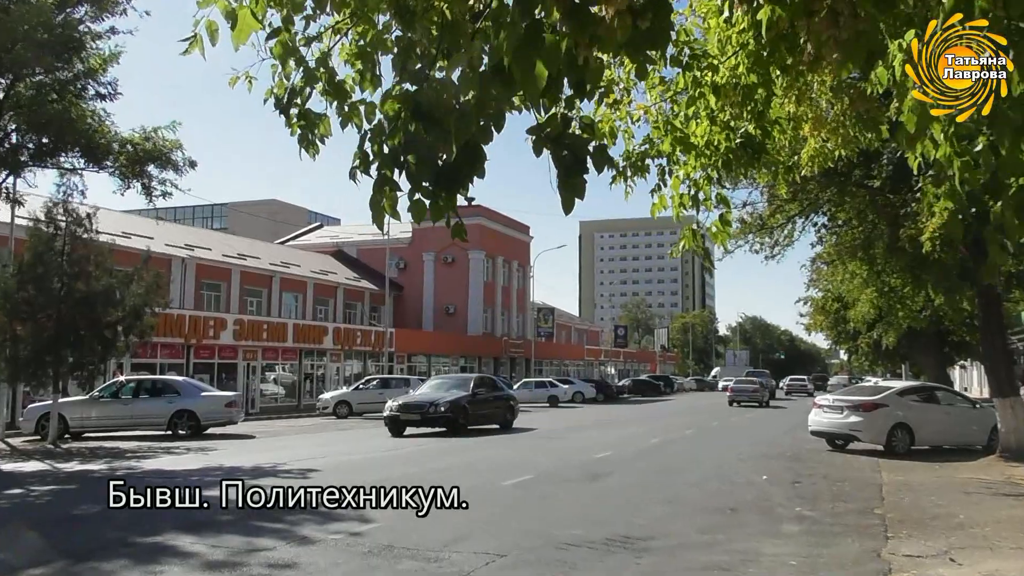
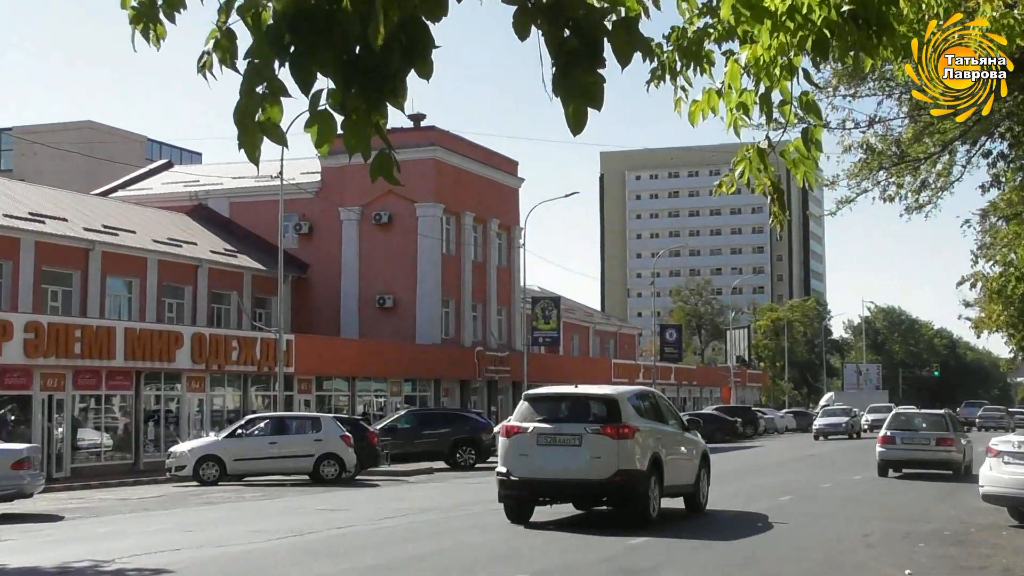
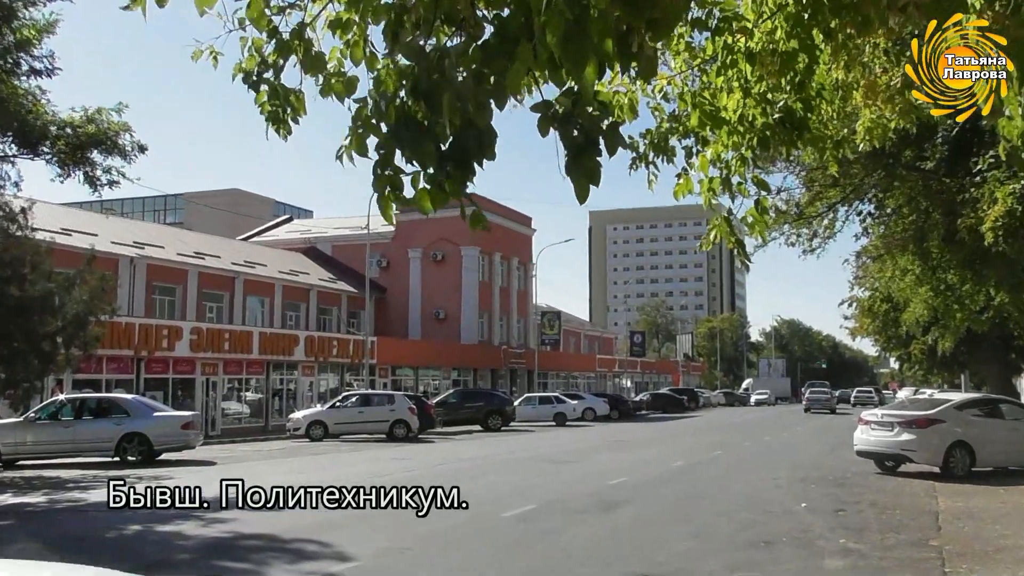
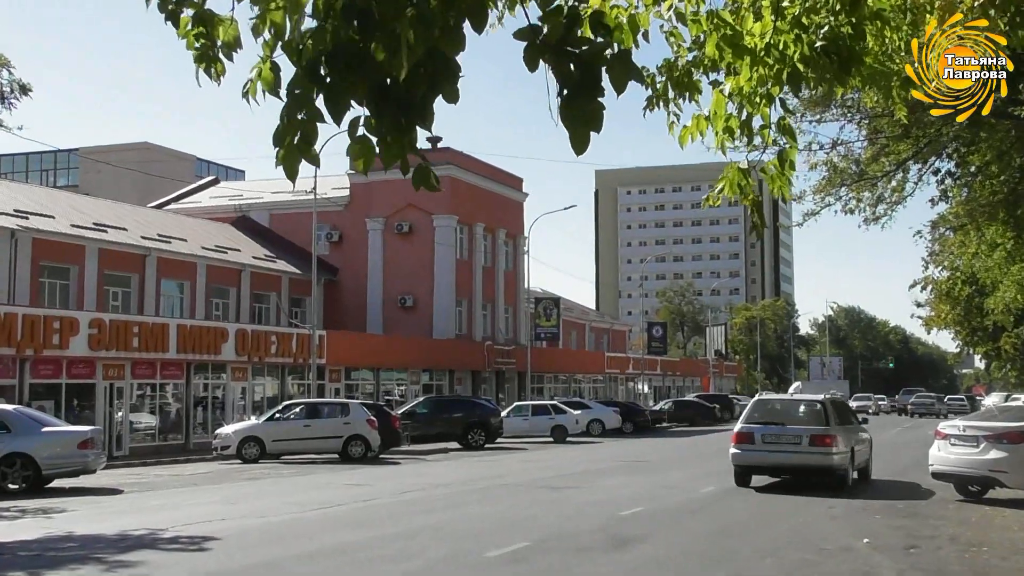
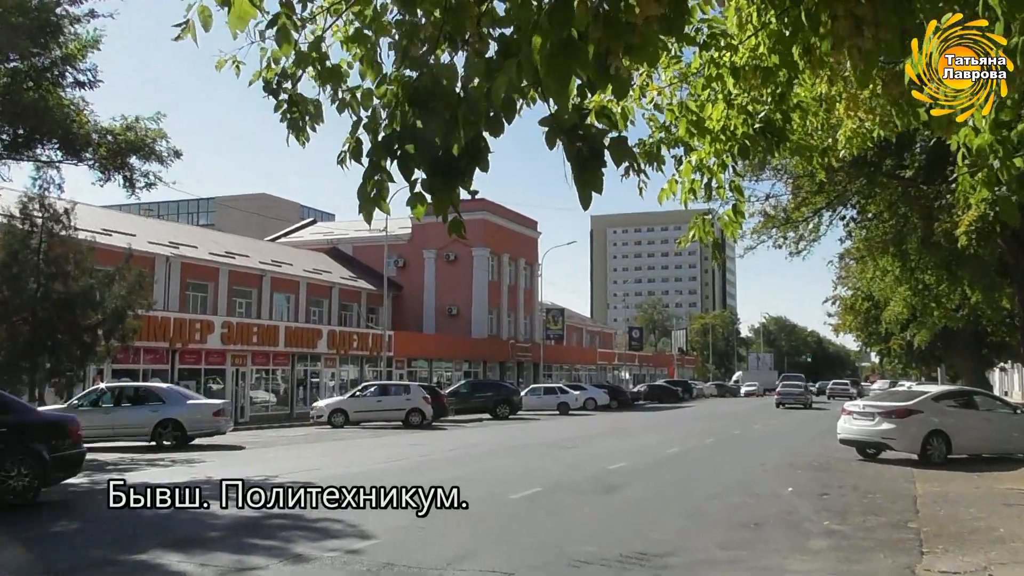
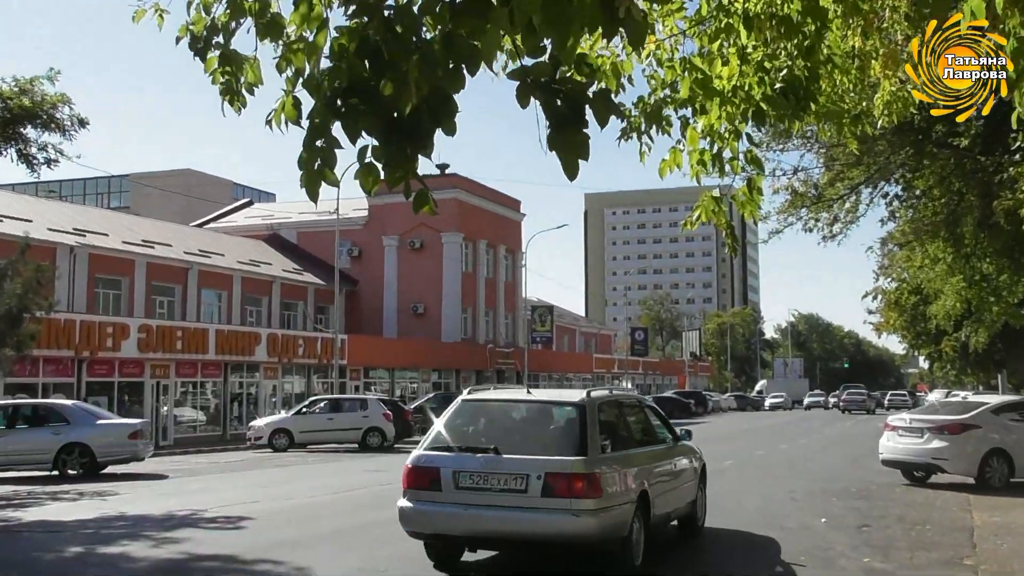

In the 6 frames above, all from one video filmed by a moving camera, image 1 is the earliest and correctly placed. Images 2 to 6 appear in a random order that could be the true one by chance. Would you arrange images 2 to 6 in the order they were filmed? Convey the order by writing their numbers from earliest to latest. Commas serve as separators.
5, 3, 6, 4, 2
